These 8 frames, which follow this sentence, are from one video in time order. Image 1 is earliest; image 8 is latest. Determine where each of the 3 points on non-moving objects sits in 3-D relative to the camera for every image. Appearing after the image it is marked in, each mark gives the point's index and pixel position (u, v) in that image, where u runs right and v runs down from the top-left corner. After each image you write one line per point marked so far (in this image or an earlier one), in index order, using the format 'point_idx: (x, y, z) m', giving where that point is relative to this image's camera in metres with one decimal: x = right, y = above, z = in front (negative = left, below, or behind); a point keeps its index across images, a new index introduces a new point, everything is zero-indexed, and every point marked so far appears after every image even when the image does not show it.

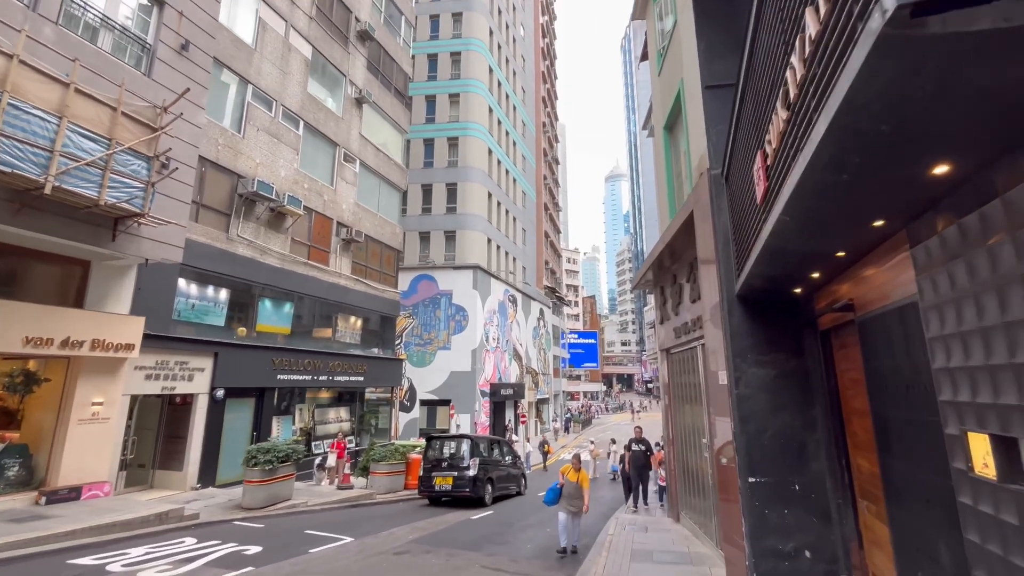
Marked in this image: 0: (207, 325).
0: (-9.7, -1.2, +14.7) m
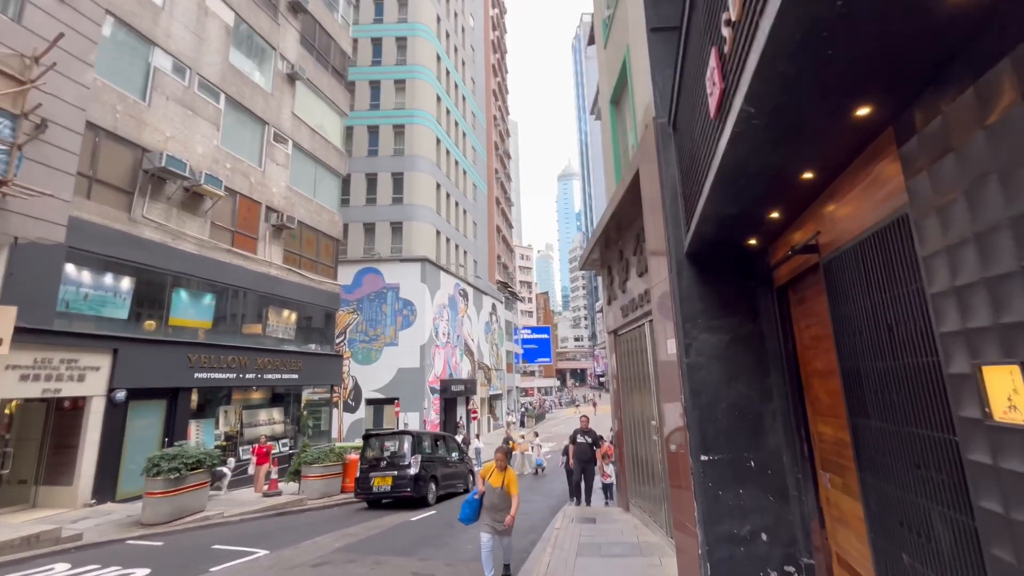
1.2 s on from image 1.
0: (-11.4, -0.9, +12.9) m
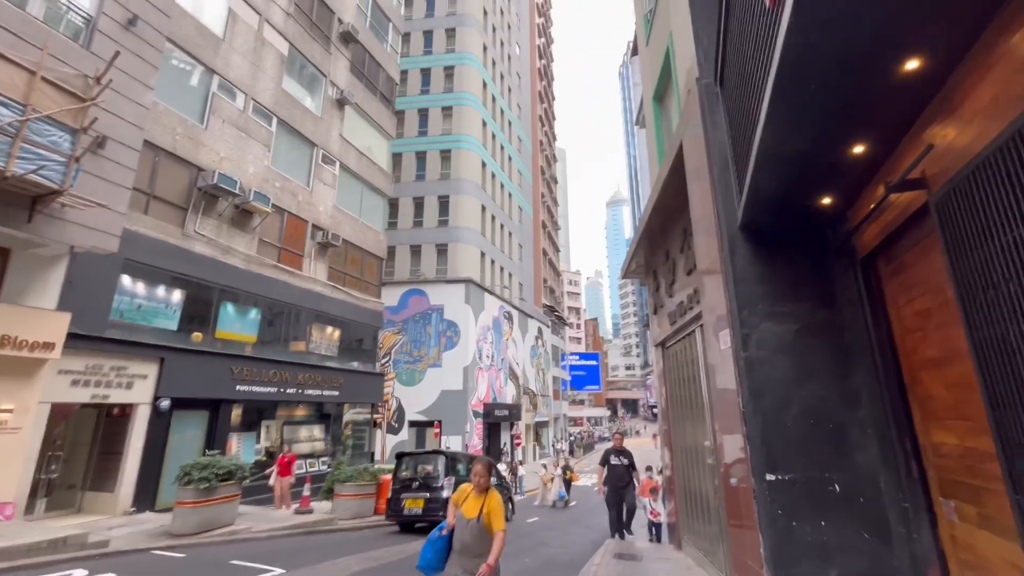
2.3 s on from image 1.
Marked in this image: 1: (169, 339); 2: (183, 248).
0: (-10.3, -1.2, +13.3) m
1: (-10.2, -1.5, +13.6) m
2: (-10.1, +1.2, +14.1) m
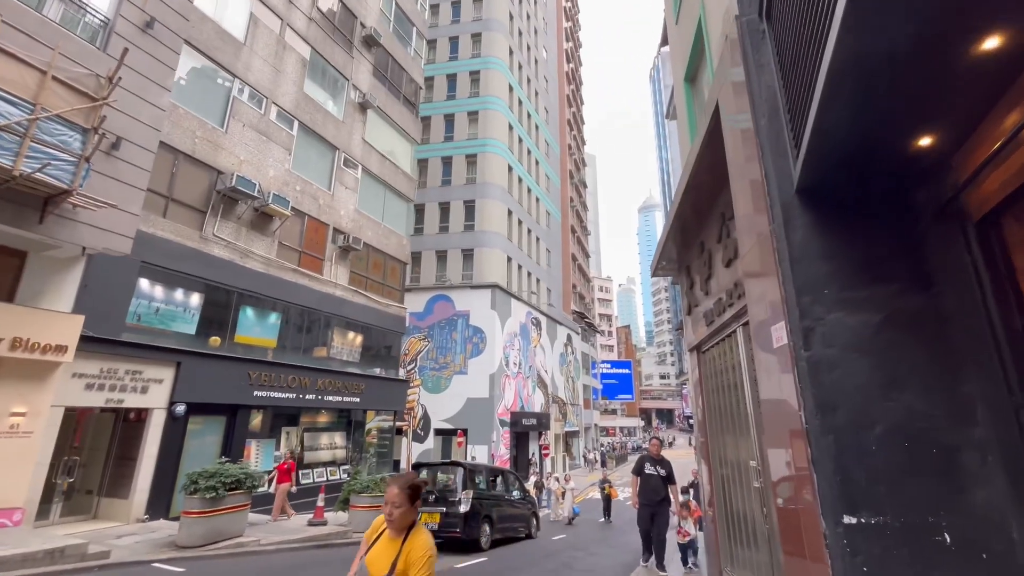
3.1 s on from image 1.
0: (-9.7, -1.3, +13.2) m
1: (-9.6, -1.6, +13.5) m
2: (-9.5, +1.1, +14.0) m
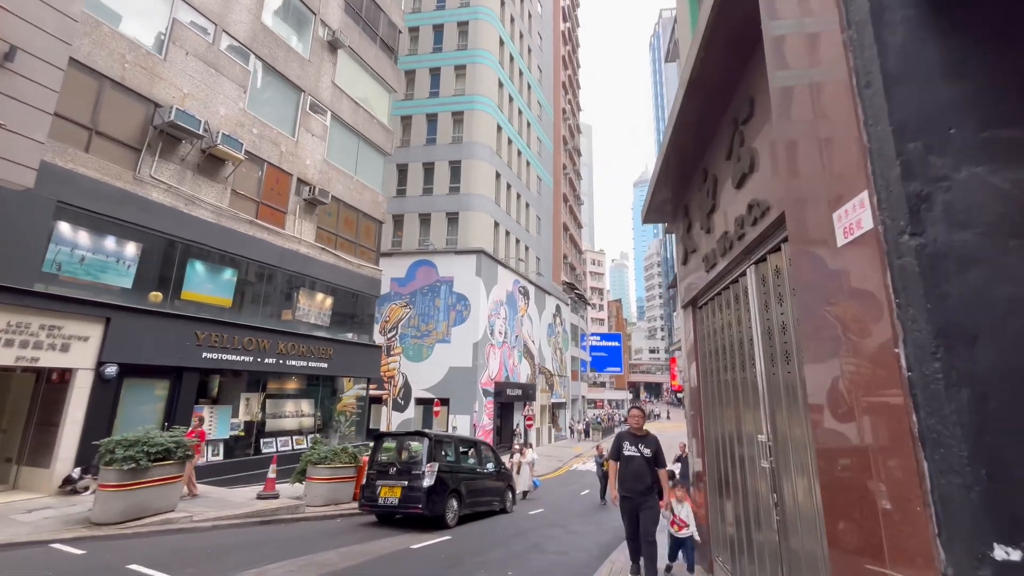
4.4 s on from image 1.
0: (-10.4, +0.1, +11.6) m
1: (-10.2, -0.2, +12.0) m
2: (-10.1, +2.5, +12.3) m
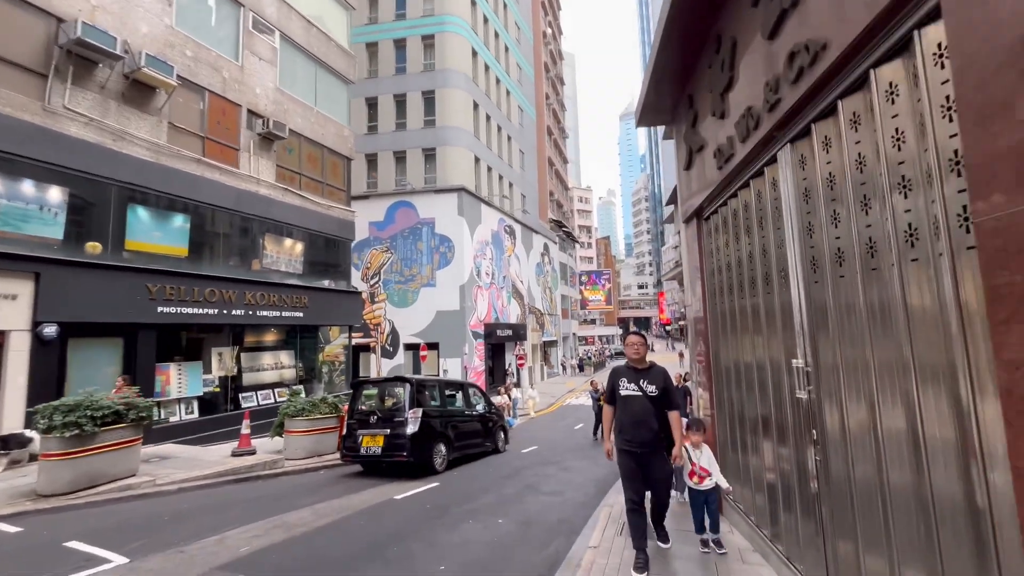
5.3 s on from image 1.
0: (-10.9, +1.2, +10.2) m
1: (-10.7, +0.9, +10.6) m
2: (-10.7, +3.7, +10.6) m
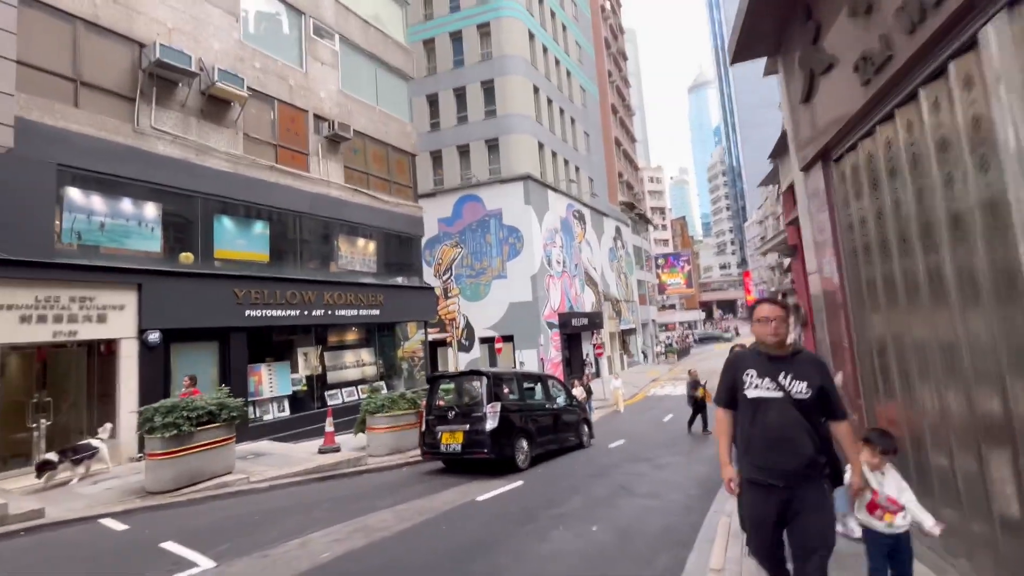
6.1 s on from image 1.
0: (-9.2, +0.9, +11.0) m
1: (-9.0, +0.6, +11.3) m
2: (-9.2, +3.4, +11.3) m
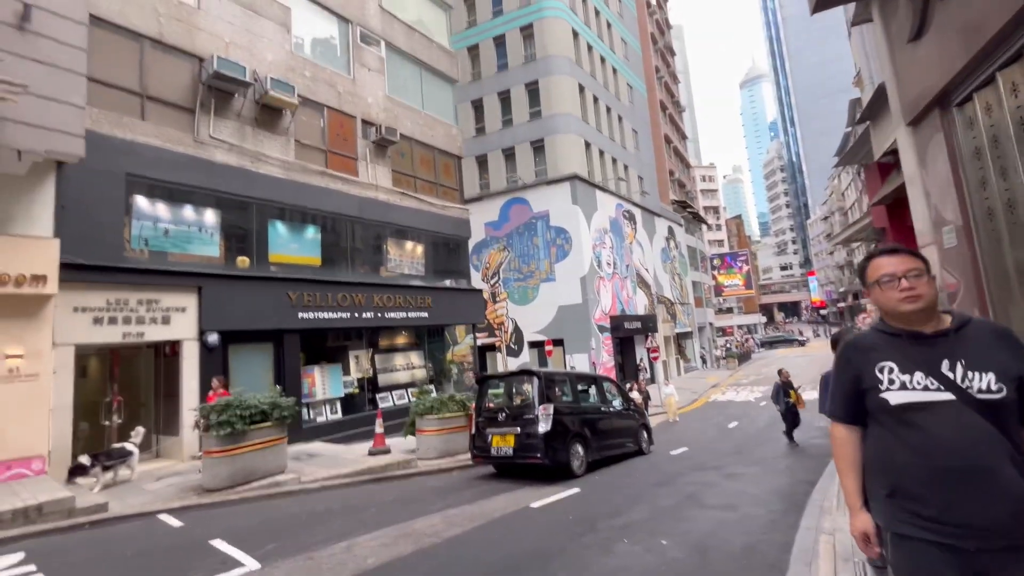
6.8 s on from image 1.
0: (-8.0, +0.8, +11.4) m
1: (-7.8, +0.6, +11.7) m
2: (-8.0, +3.4, +11.8) m
